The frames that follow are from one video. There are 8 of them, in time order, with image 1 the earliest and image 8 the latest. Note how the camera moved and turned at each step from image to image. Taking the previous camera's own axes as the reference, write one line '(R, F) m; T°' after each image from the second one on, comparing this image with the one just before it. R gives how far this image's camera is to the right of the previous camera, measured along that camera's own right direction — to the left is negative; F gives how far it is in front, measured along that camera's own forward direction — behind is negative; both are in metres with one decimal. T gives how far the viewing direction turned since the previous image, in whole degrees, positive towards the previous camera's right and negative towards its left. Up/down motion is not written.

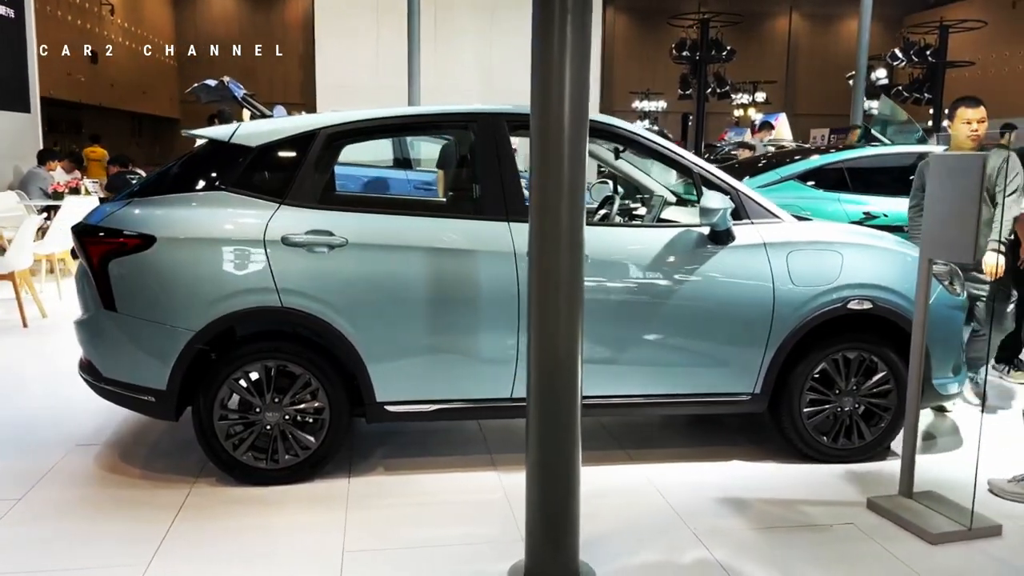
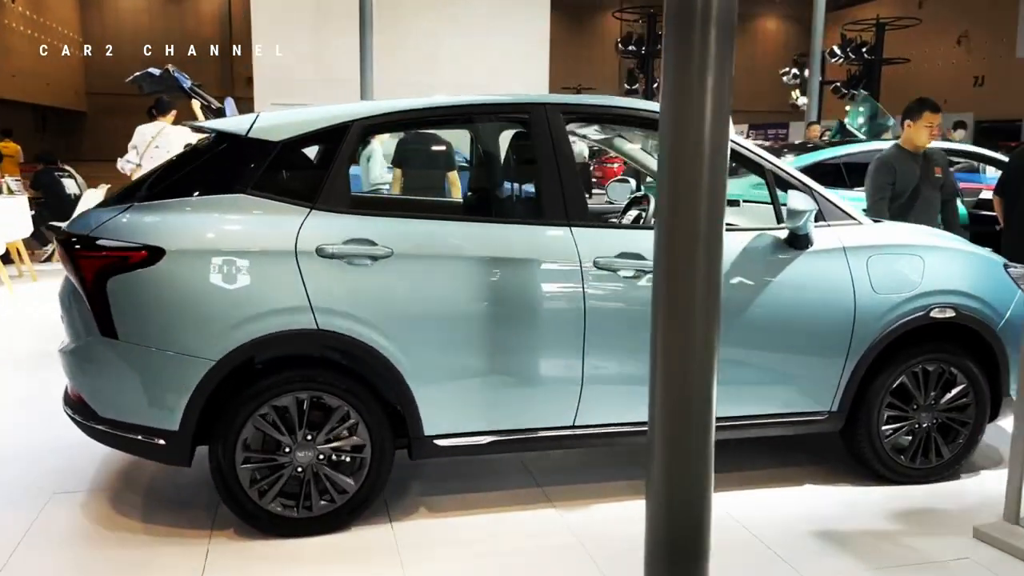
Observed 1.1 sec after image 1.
(-0.5, +0.4) m; +5°
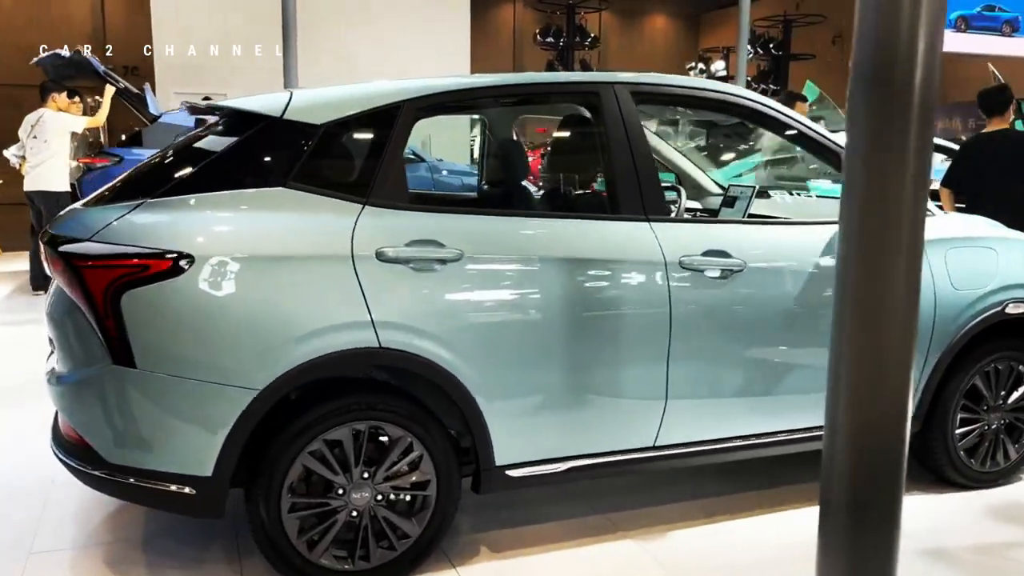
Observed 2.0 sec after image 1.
(-0.6, +0.4) m; +7°
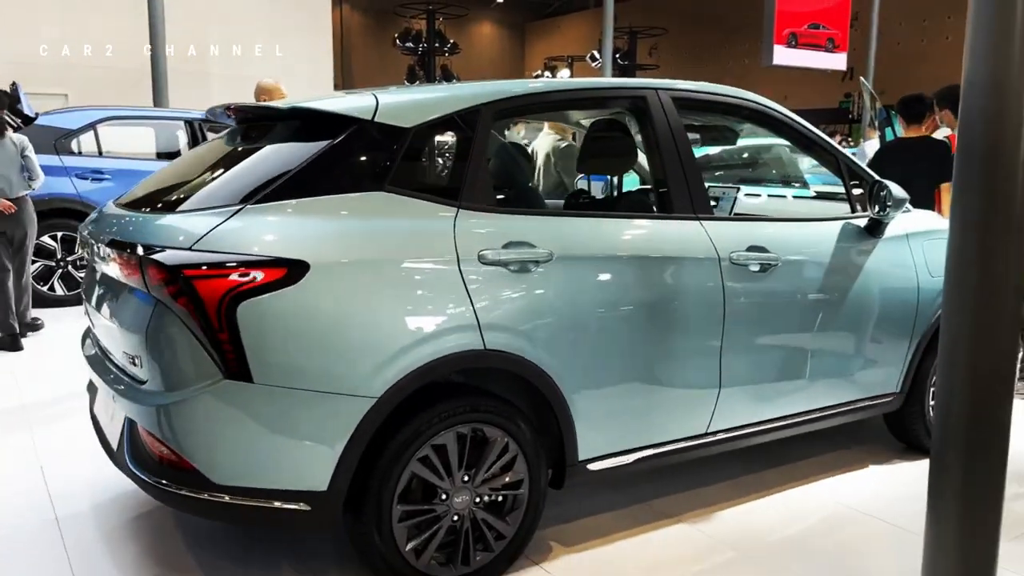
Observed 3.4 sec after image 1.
(-0.8, 0.0) m; +12°
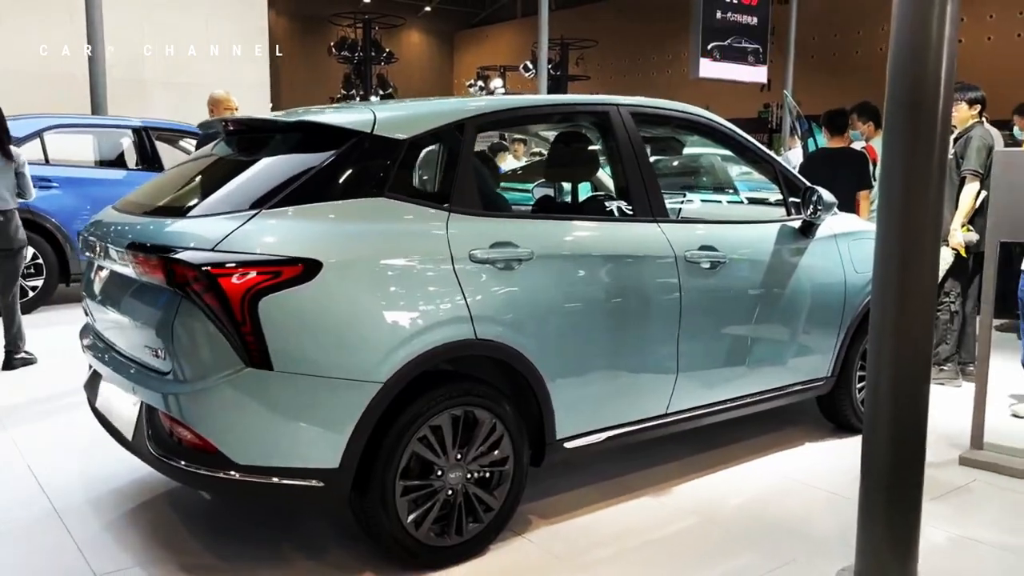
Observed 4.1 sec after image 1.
(-0.2, -0.3) m; +5°
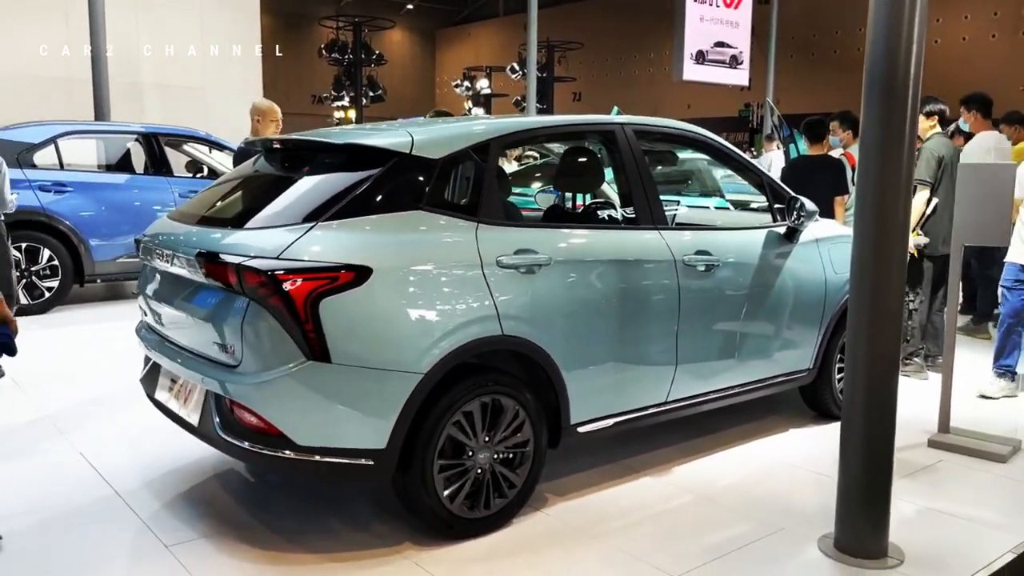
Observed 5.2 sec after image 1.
(-0.1, -0.3) m; +1°
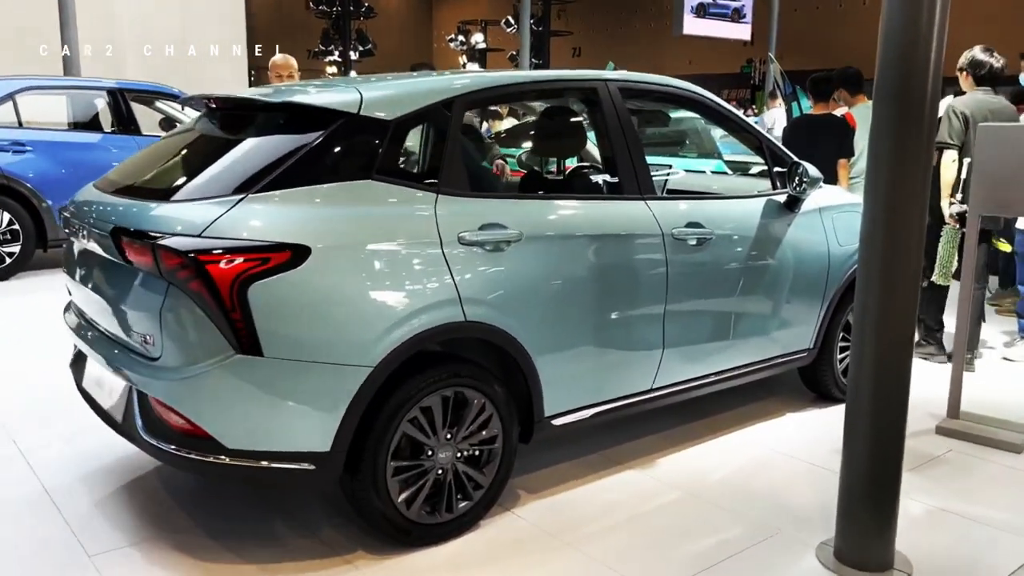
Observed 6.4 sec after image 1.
(+0.1, +0.3) m; 0°
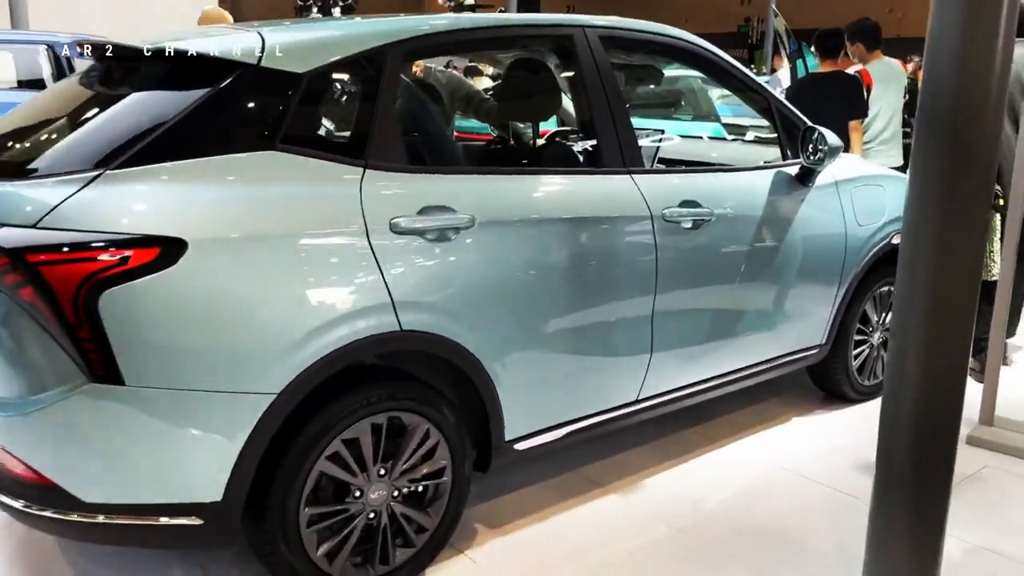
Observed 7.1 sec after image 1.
(+0.1, +0.6) m; 0°
